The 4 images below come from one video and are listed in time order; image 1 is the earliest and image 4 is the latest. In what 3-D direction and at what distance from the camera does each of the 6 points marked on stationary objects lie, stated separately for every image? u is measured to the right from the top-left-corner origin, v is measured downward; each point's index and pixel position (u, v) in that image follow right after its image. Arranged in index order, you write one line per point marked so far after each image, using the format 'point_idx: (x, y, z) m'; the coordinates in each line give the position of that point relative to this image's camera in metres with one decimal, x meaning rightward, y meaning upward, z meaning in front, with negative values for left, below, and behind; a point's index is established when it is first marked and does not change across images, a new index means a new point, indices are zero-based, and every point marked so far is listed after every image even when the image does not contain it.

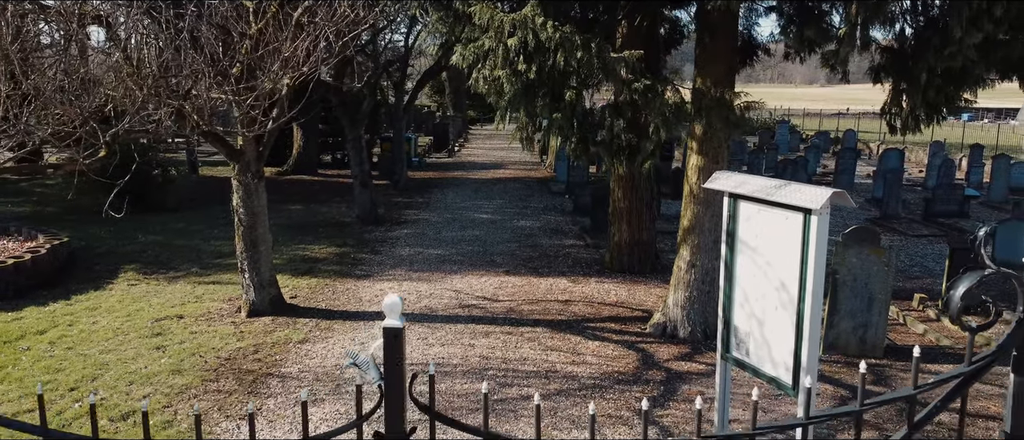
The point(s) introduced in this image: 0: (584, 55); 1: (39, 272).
0: (+0.7, +1.7, +7.0) m
1: (-6.5, -0.7, +9.0) m
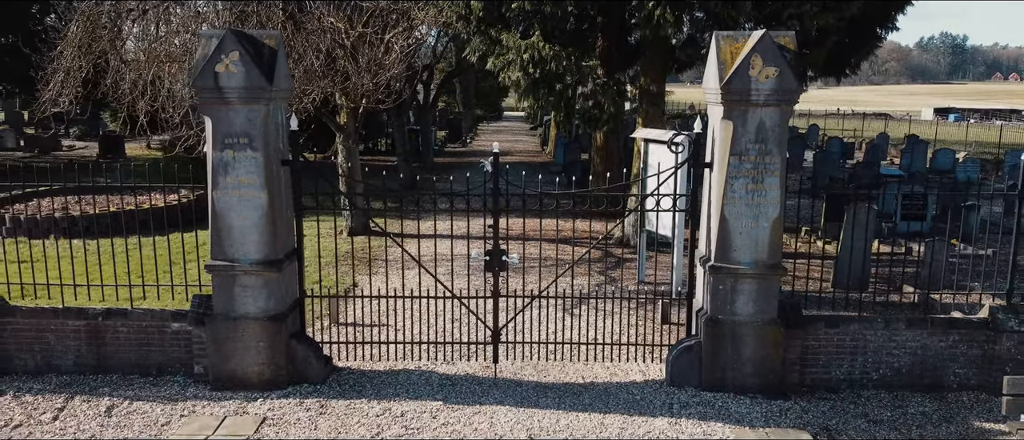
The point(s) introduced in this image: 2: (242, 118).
0: (+0.9, +2.6, +11.0) m
1: (-6.3, +0.1, +13.0) m
2: (-2.3, +0.9, +5.7) m
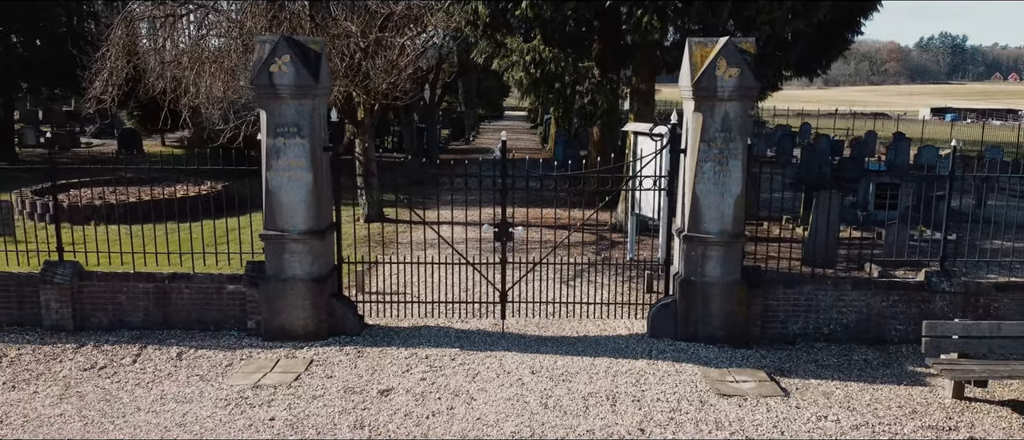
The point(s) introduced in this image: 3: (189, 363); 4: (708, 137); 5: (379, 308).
0: (+1.0, +2.9, +12.1) m
1: (-6.2, +0.4, +14.1) m
2: (-2.3, +1.1, +6.8) m
3: (-3.3, -1.4, +6.7) m
4: (+2.0, +0.8, +6.8) m
5: (-1.6, -1.1, +8.0) m
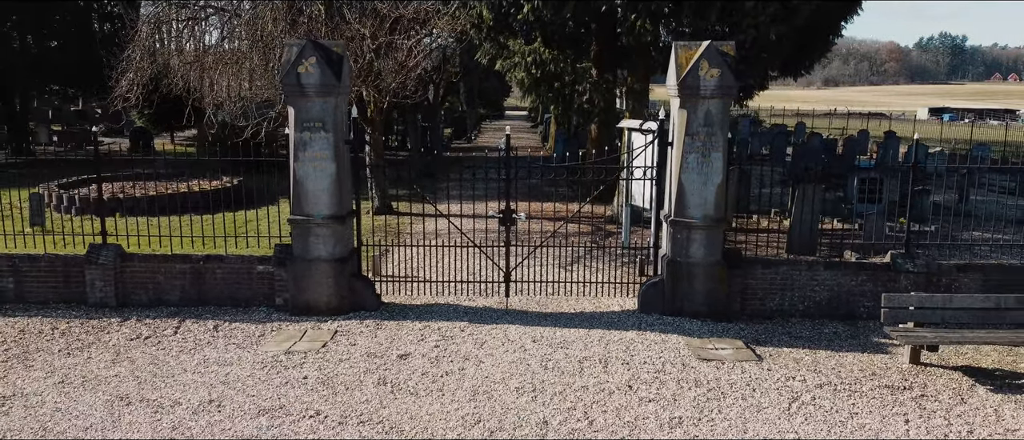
0: (+1.0, +3.0, +12.9) m
1: (-6.2, +0.6, +14.9) m
2: (-2.2, +1.3, +7.6) m
3: (-3.2, -1.3, +7.5) m
4: (+2.0, +1.0, +7.5) m
5: (-1.6, -0.9, +8.8) m
